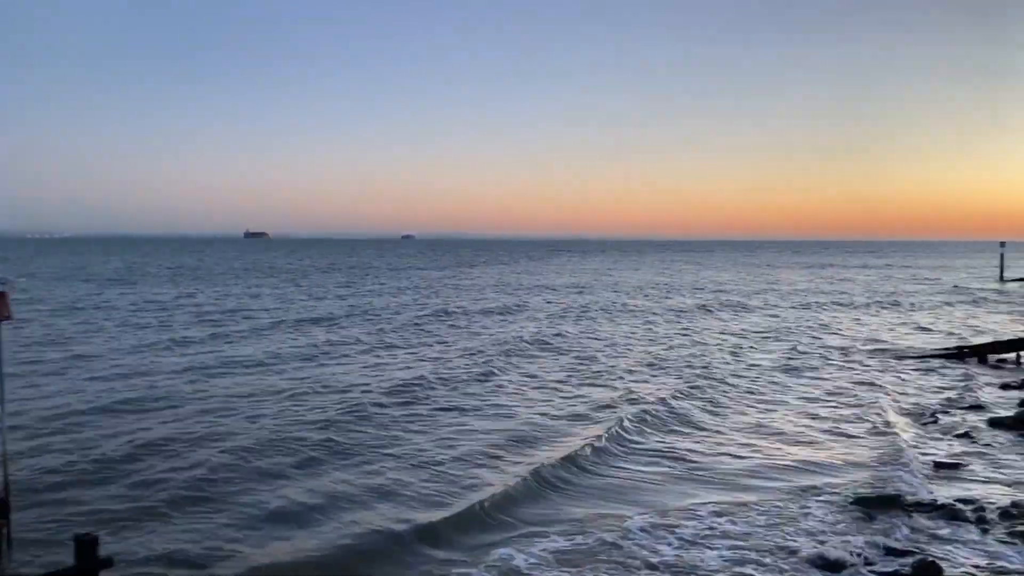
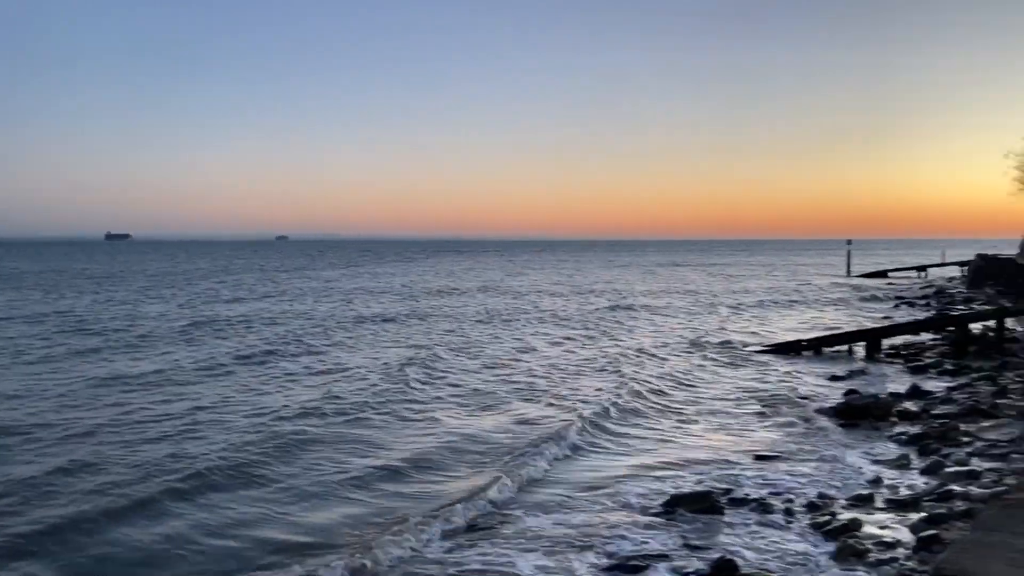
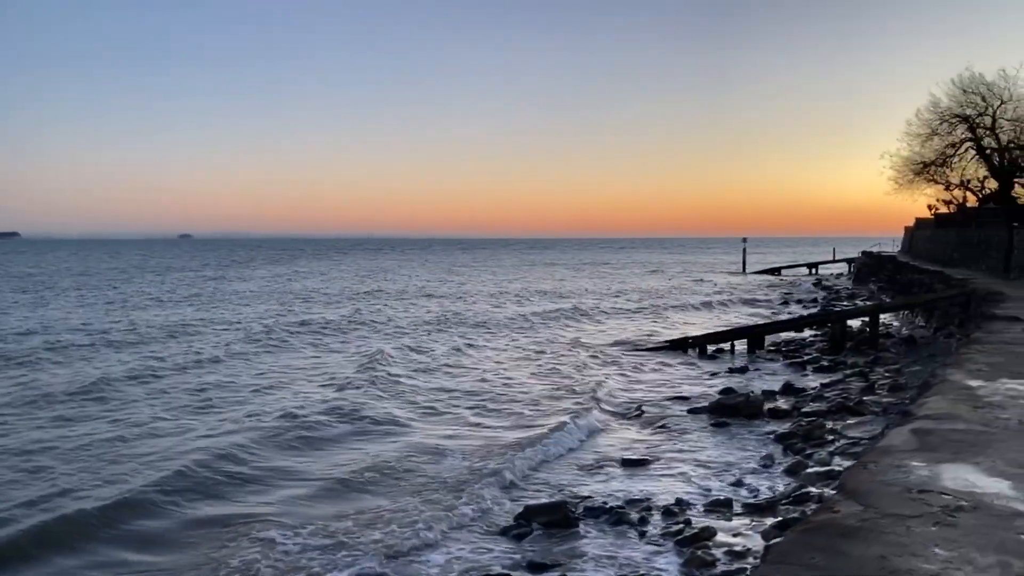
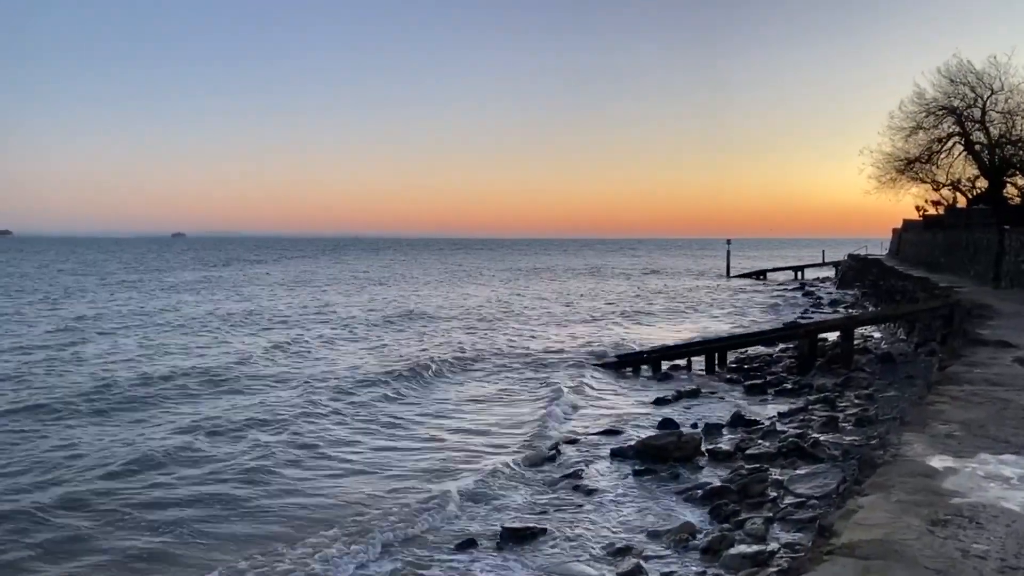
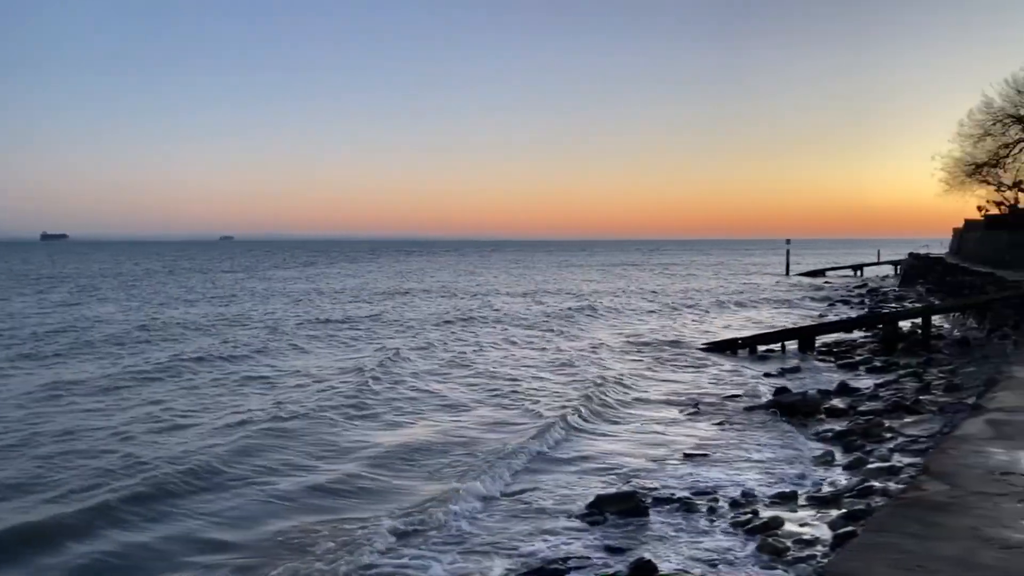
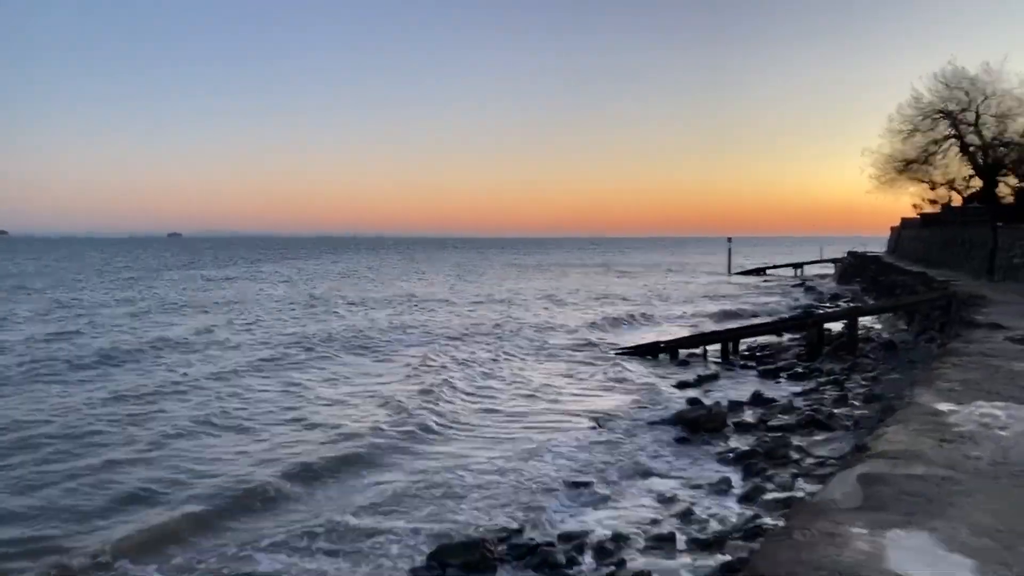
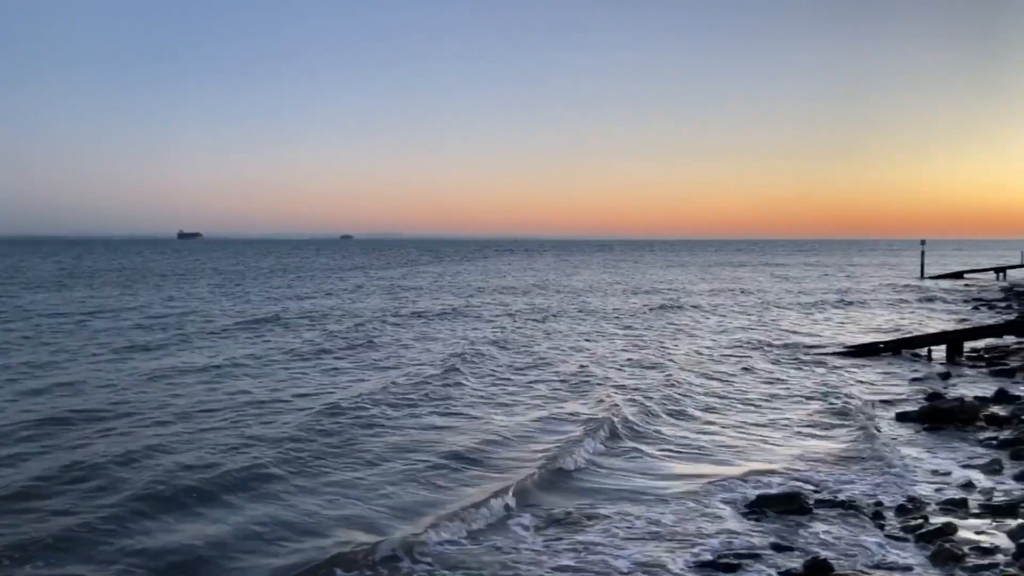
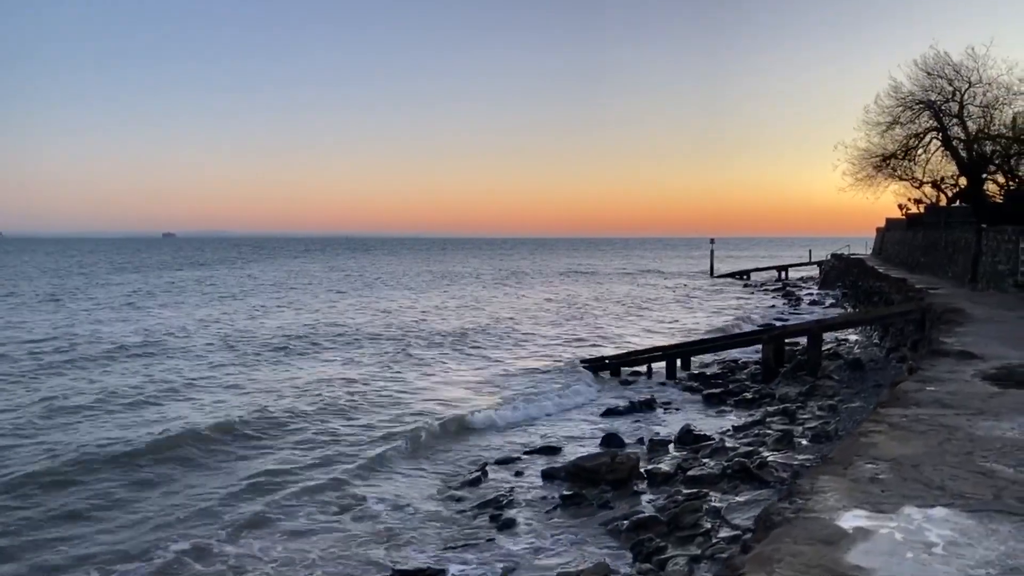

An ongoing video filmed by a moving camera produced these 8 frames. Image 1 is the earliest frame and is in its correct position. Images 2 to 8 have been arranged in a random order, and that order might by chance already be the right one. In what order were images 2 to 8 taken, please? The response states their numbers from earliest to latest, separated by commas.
7, 2, 5, 3, 6, 4, 8
